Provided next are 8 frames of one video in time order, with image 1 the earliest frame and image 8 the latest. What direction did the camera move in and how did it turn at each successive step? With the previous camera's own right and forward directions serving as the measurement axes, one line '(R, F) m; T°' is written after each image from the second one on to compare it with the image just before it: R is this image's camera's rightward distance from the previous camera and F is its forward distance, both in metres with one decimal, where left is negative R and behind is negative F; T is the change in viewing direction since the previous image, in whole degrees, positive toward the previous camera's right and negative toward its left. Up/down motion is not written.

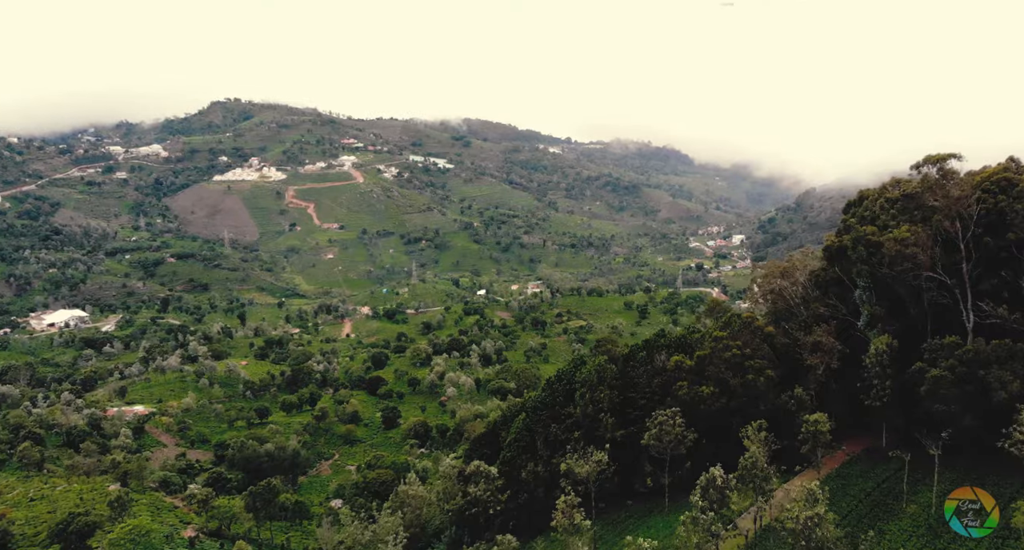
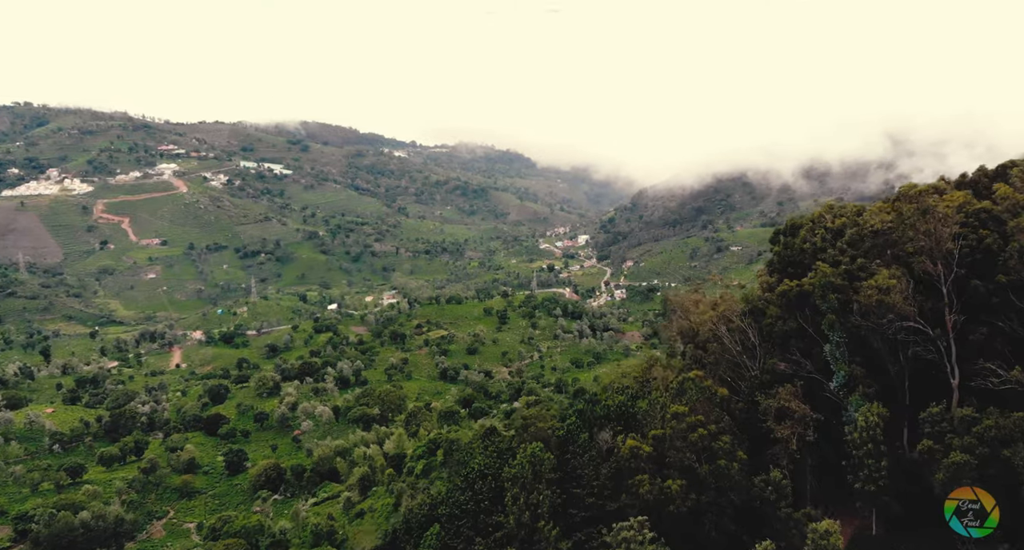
(-1.3, +6.1) m; +12°
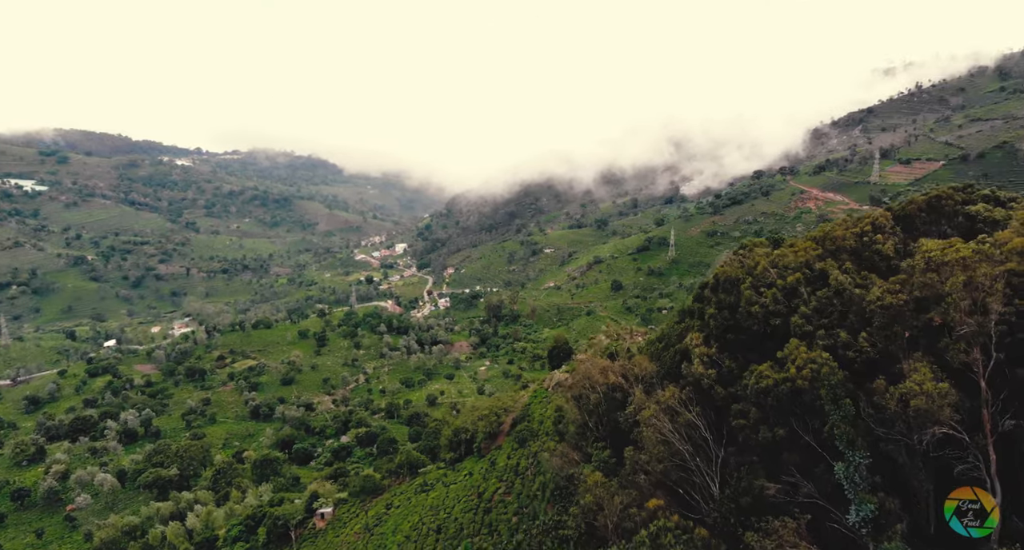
(-0.9, +5.8) m; +15°
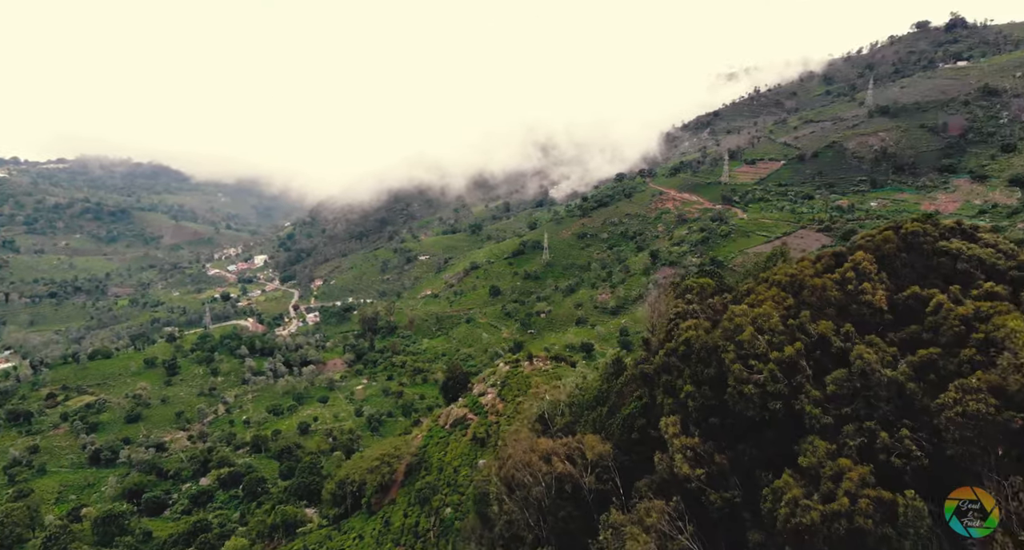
(-0.6, +3.0) m; +11°
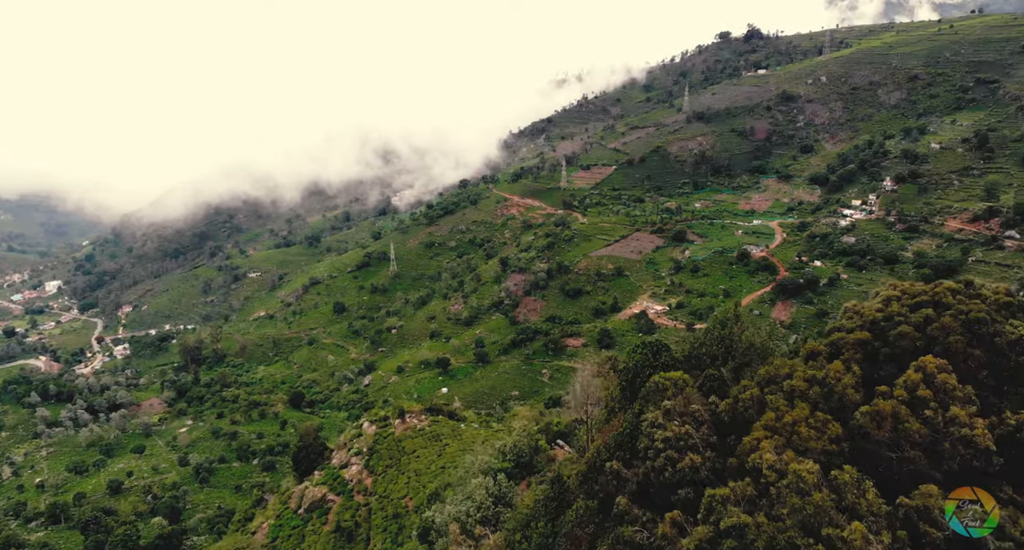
(-1.1, +4.5) m; +13°
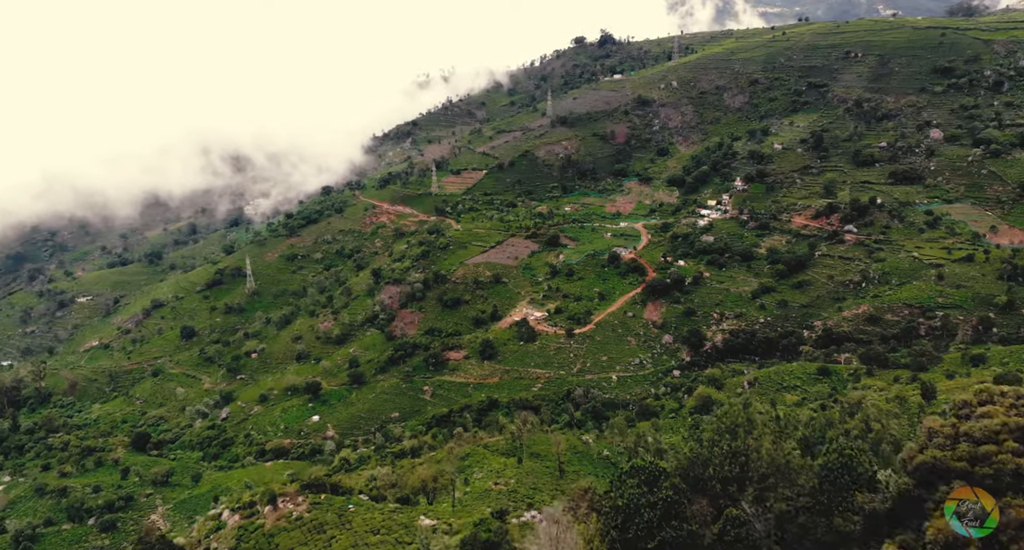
(-1.1, +4.2) m; +11°
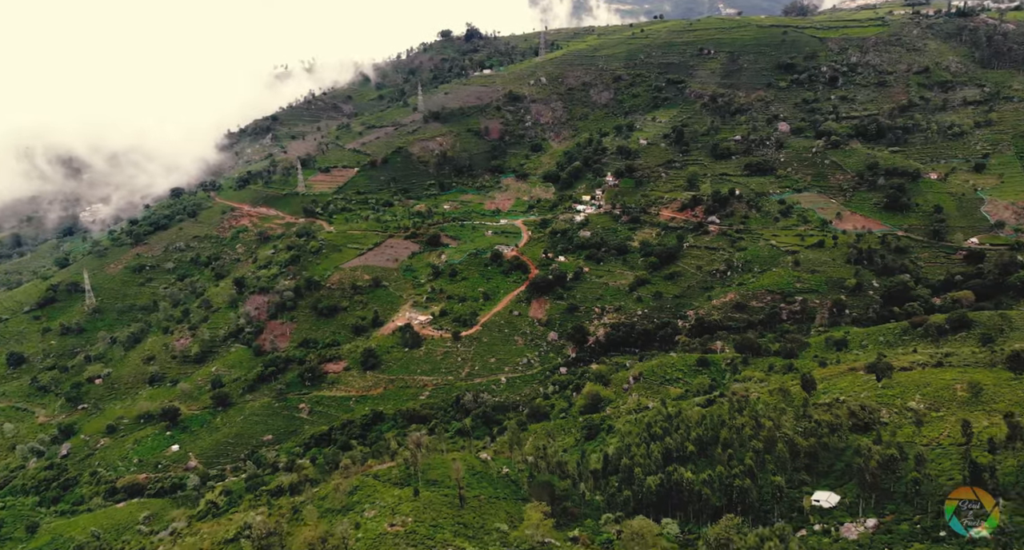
(-0.6, +3.2) m; +10°
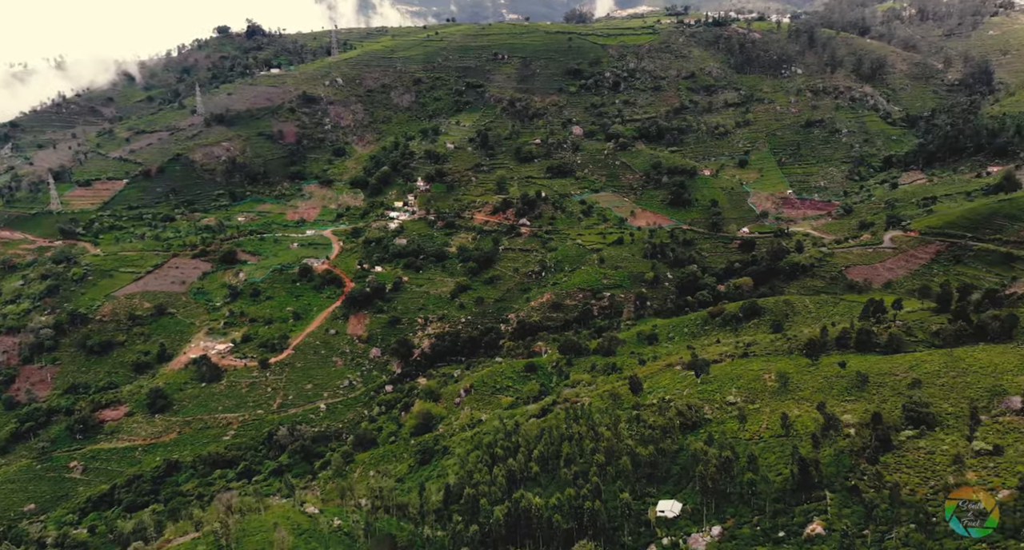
(-0.6, +3.6) m; +15°
